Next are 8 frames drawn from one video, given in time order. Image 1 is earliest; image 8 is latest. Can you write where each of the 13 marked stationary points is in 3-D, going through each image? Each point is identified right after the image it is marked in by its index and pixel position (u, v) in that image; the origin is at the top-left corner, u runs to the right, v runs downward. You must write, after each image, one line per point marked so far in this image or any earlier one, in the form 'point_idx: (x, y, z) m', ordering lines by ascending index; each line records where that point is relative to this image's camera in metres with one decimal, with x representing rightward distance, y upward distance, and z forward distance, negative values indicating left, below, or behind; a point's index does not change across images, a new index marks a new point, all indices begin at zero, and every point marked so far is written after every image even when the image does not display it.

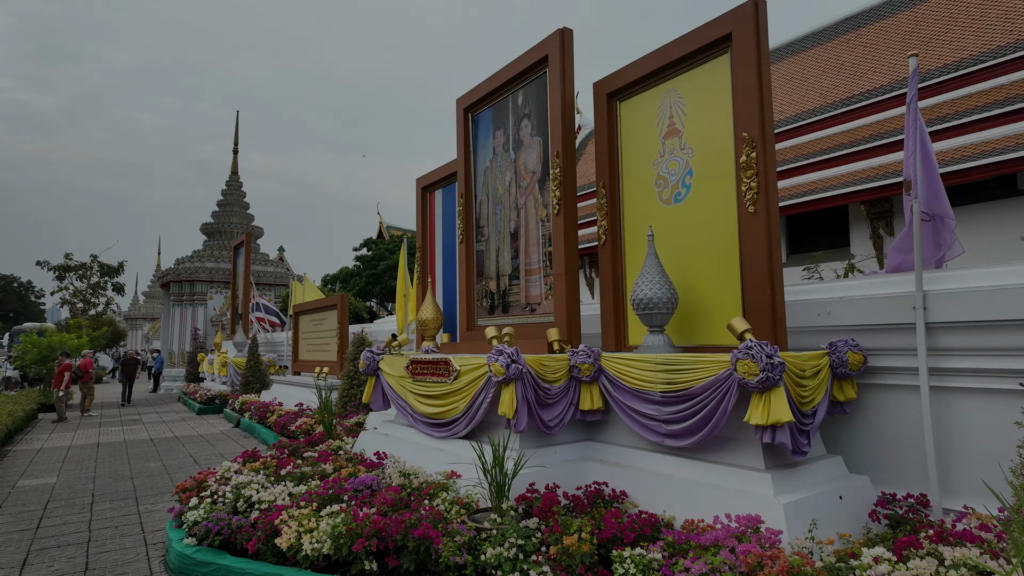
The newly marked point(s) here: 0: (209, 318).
0: (-10.0, -1.0, +19.2) m
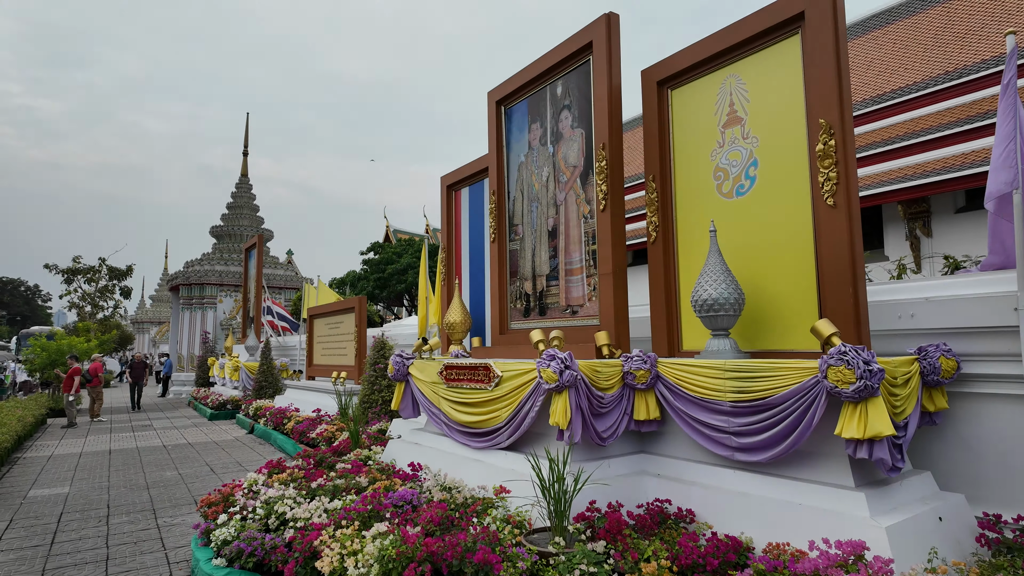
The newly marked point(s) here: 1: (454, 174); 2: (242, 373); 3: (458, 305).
0: (-9.6, -1.1, +19.0) m
1: (-0.7, +1.4, +6.9) m
2: (-5.8, -1.8, +12.6) m
3: (-0.6, -0.2, +6.2) m
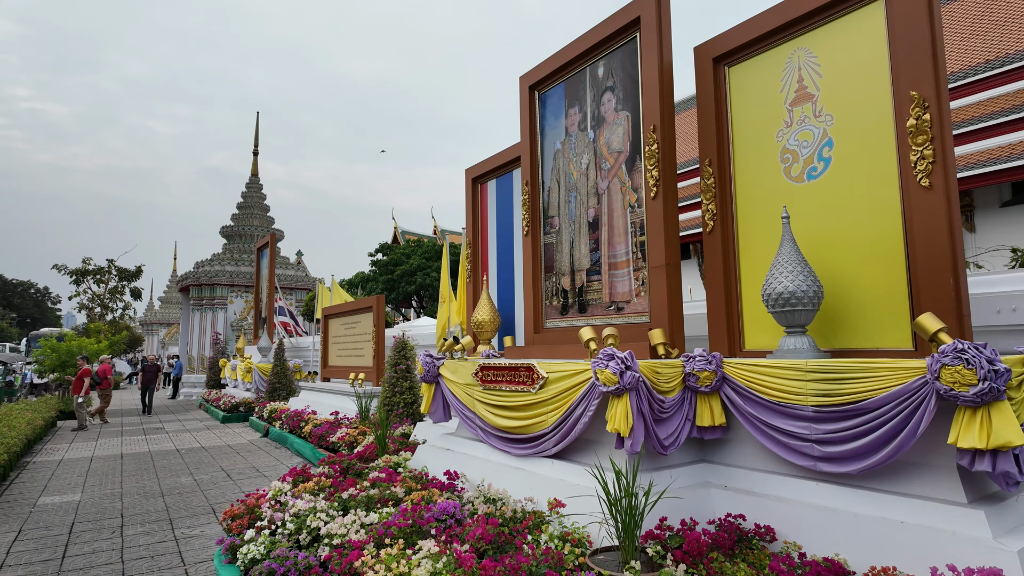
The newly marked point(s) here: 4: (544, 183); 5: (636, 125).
0: (-9.1, -1.1, +18.8) m
1: (-0.4, +1.4, +6.5) m
2: (-5.4, -1.8, +12.3) m
3: (-0.3, -0.2, +5.9) m
4: (+0.3, +0.9, +5.2) m
5: (+0.9, +1.2, +4.3) m
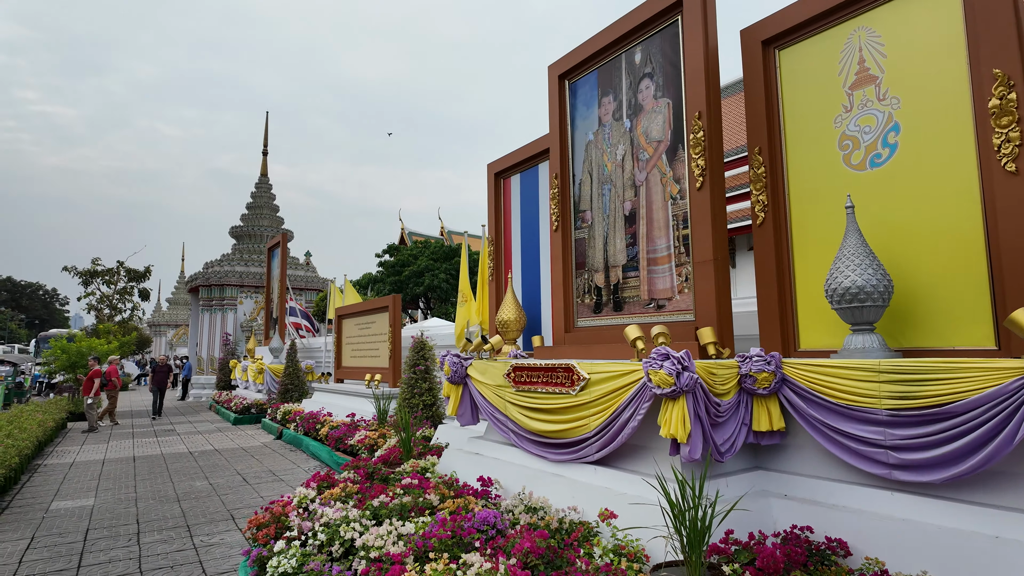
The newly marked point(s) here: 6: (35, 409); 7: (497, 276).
0: (-8.8, -1.1, +18.6) m
1: (-0.1, +1.4, +6.3) m
2: (-5.1, -1.8, +12.2) m
3: (0.0, -0.1, +5.7) m
4: (+0.5, +1.0, +5.0) m
5: (+1.2, +1.2, +4.1) m
6: (-8.1, -2.1, +9.9) m
7: (-0.2, +0.1, +6.3) m
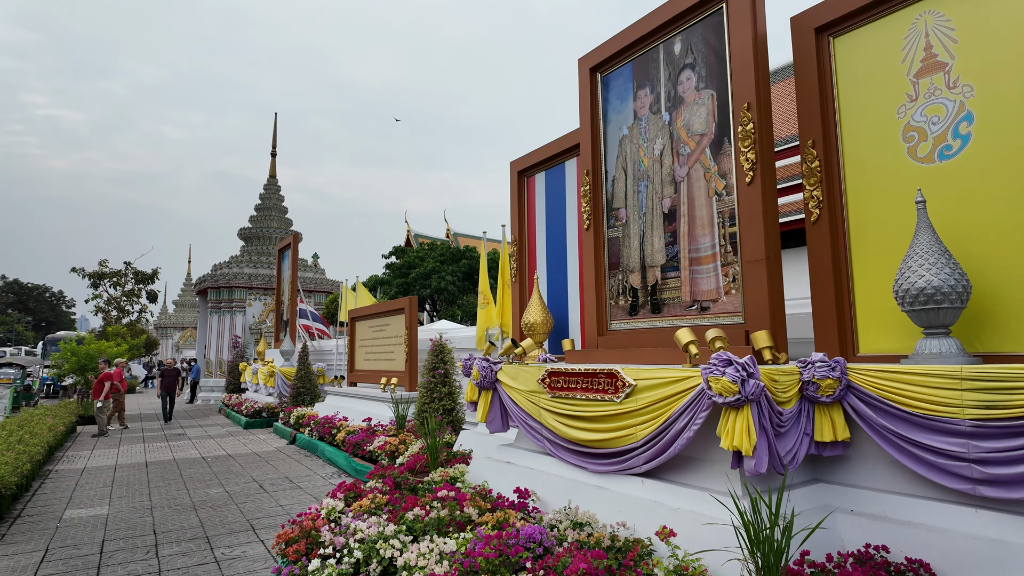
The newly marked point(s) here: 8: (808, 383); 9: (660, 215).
0: (-8.4, -1.2, +18.5) m
1: (+0.2, +1.4, +6.2) m
2: (-4.8, -1.9, +12.0) m
3: (+0.3, -0.1, +5.5) m
4: (+0.8, +0.9, +4.8) m
5: (+1.4, +1.2, +3.9) m
6: (-7.9, -2.1, +9.8) m
7: (+0.1, +0.1, +6.1) m
8: (+1.5, -0.5, +3.0) m
9: (+1.1, +0.5, +4.3) m
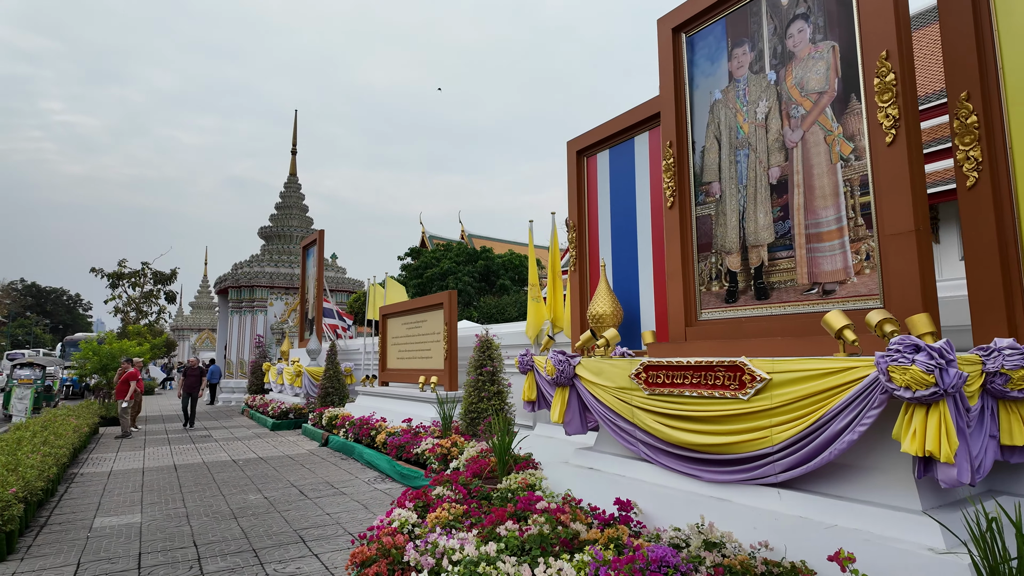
0: (-7.6, -1.2, +18.2) m
1: (+0.7, +1.5, +5.7) m
2: (-4.1, -1.8, +11.6) m
3: (+0.8, 0.0, +5.0) m
4: (+1.3, +1.1, +4.3) m
5: (+1.9, +1.3, +3.4) m
6: (-7.2, -2.0, +9.4) m
7: (+0.7, +0.2, +5.6) m
8: (+2.0, -0.4, +2.5) m
9: (+1.6, +0.6, +3.8) m
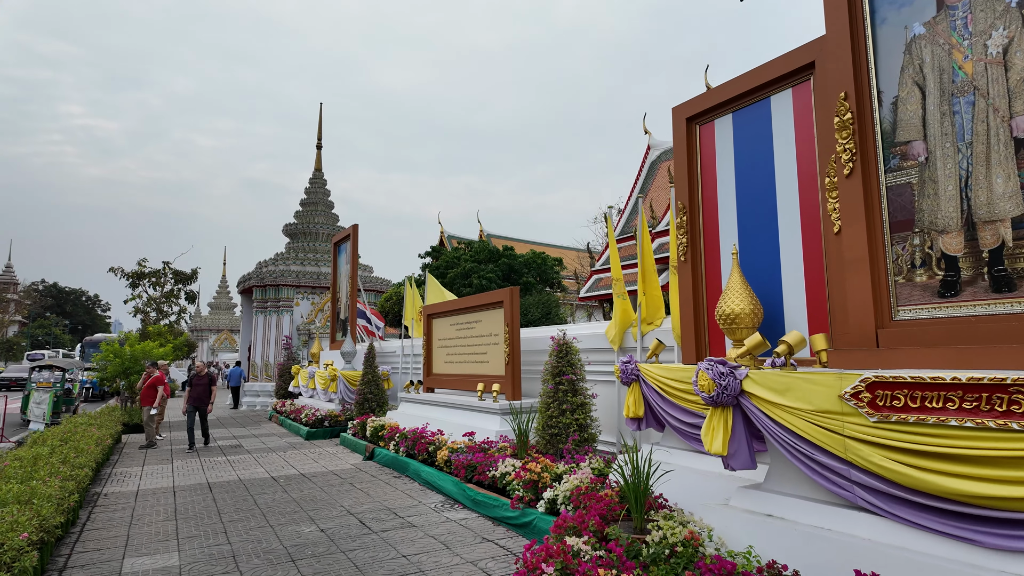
0: (-6.5, -1.2, +17.4) m
1: (+1.5, +1.5, +4.8) m
2: (-3.2, -1.8, +10.8) m
3: (+1.6, 0.0, +4.1) m
4: (+2.1, +1.1, +3.3) m
5: (+2.7, +1.4, +2.4) m
6: (-6.3, -2.0, +8.7) m
7: (+1.5, +0.3, +4.7) m
8: (+2.8, -0.3, +1.5) m
9: (+2.4, +0.7, +2.8) m
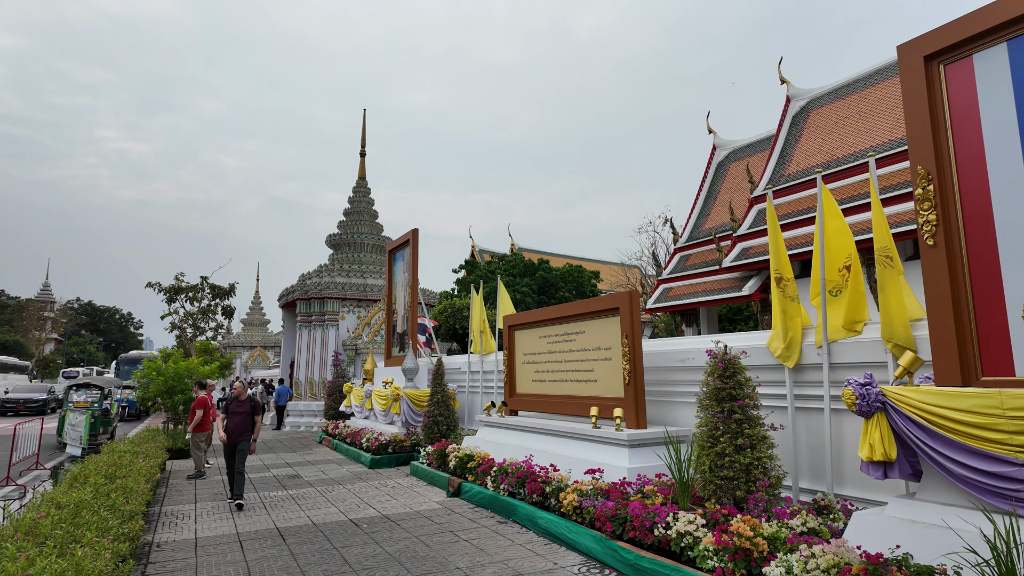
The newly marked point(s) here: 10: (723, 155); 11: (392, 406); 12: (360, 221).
0: (-4.9, -1.5, +16.4) m
1: (+2.7, +1.6, +3.6) m
2: (-1.8, -1.9, +9.7) m
3: (+2.7, +0.1, +2.9) m
4: (+3.2, +1.2, +2.1) m
5: (+3.7, +1.5, +1.2) m
6: (-5.0, -2.1, +7.7) m
7: (+2.6, +0.3, +3.5) m
8: (+3.8, -0.2, +0.2) m
9: (+3.5, +0.8, +1.6) m
10: (+5.7, +3.6, +15.5) m
11: (-2.1, -2.0, +10.0) m
12: (-4.9, +2.1, +18.5) m
